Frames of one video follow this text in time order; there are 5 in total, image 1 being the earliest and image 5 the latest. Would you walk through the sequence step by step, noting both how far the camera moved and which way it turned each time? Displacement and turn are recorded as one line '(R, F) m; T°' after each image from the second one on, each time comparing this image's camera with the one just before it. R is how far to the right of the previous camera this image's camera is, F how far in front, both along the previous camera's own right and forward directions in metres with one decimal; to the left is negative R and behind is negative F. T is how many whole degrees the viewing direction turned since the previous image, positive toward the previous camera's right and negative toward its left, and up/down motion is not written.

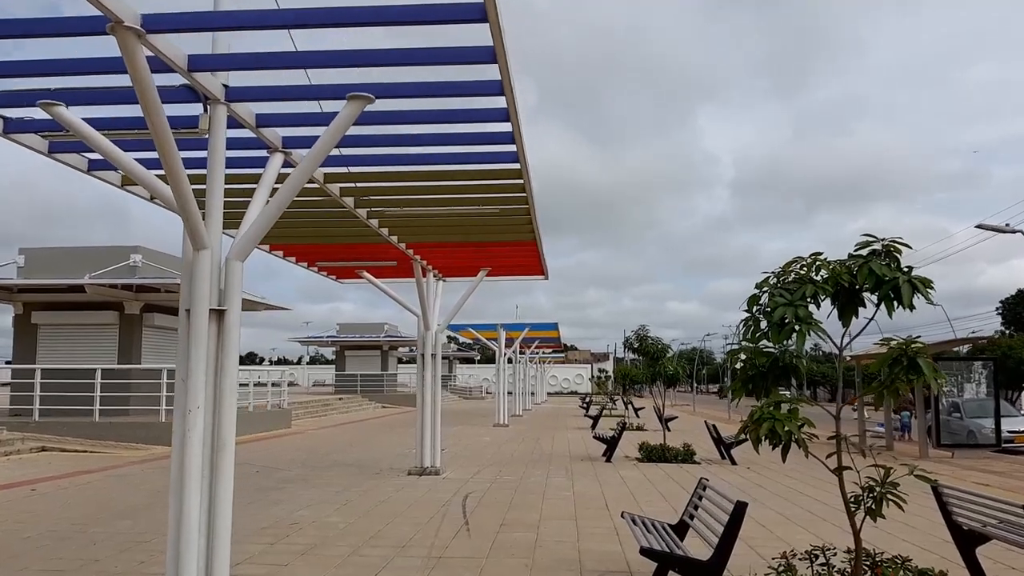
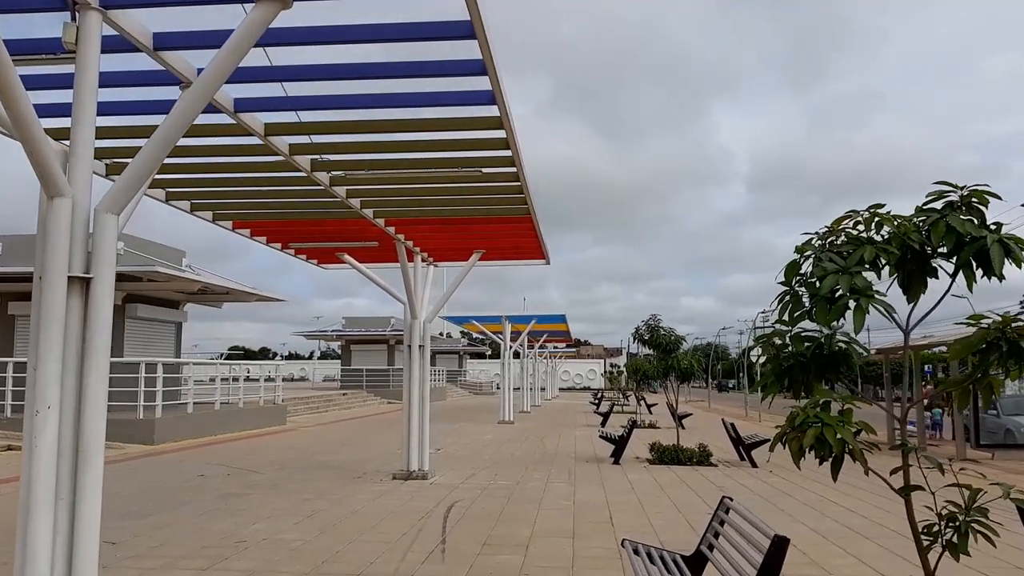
(+0.2, +1.2) m; -1°
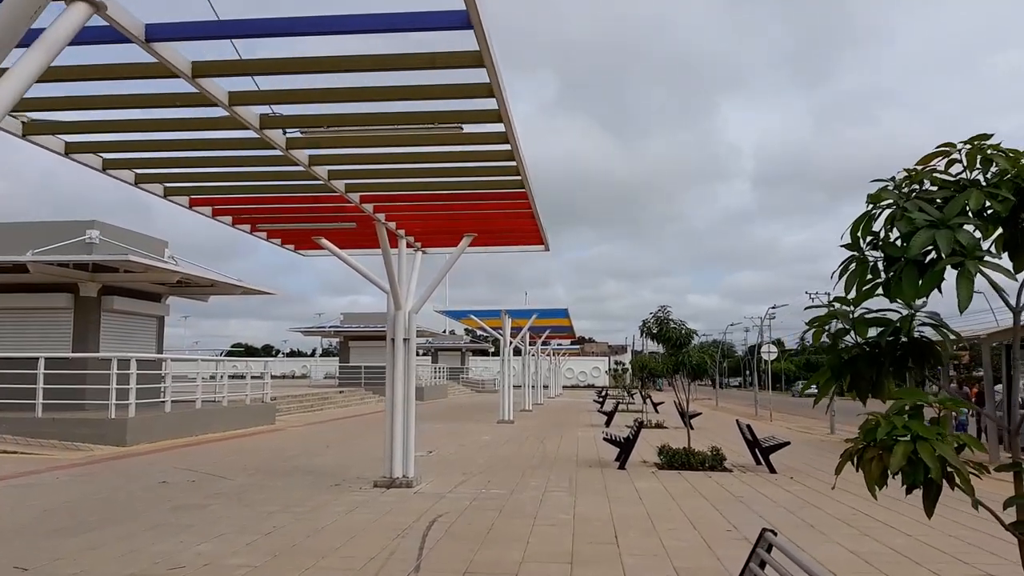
(+0.1, +1.1) m; 0°
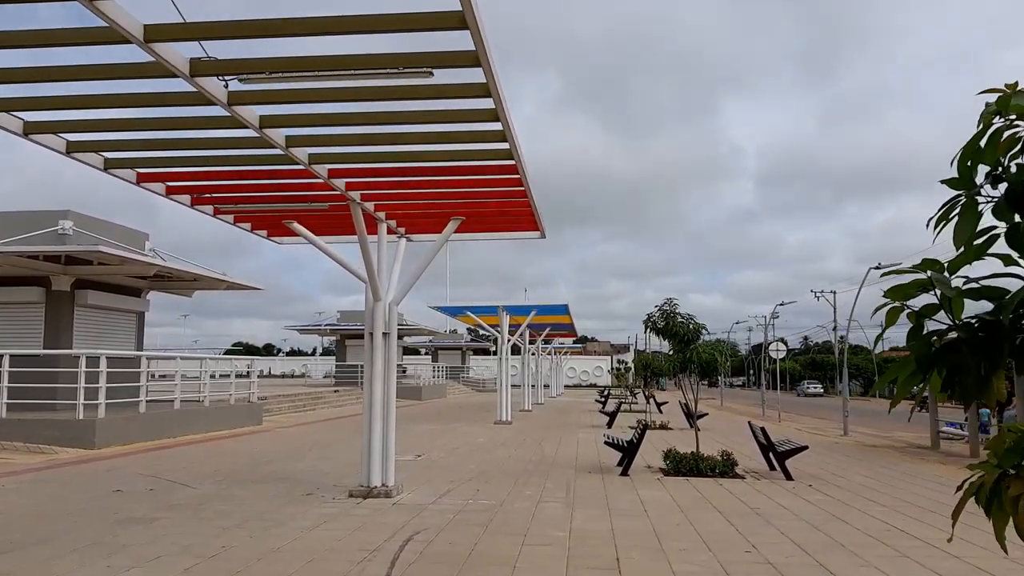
(+0.1, +0.9) m; 0°
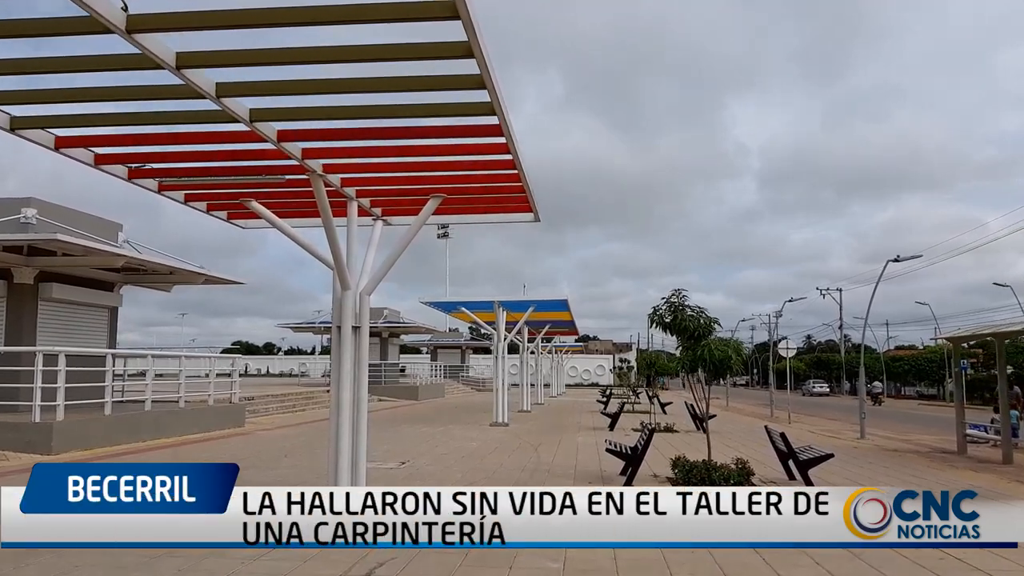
(+0.1, +1.1) m; 0°
